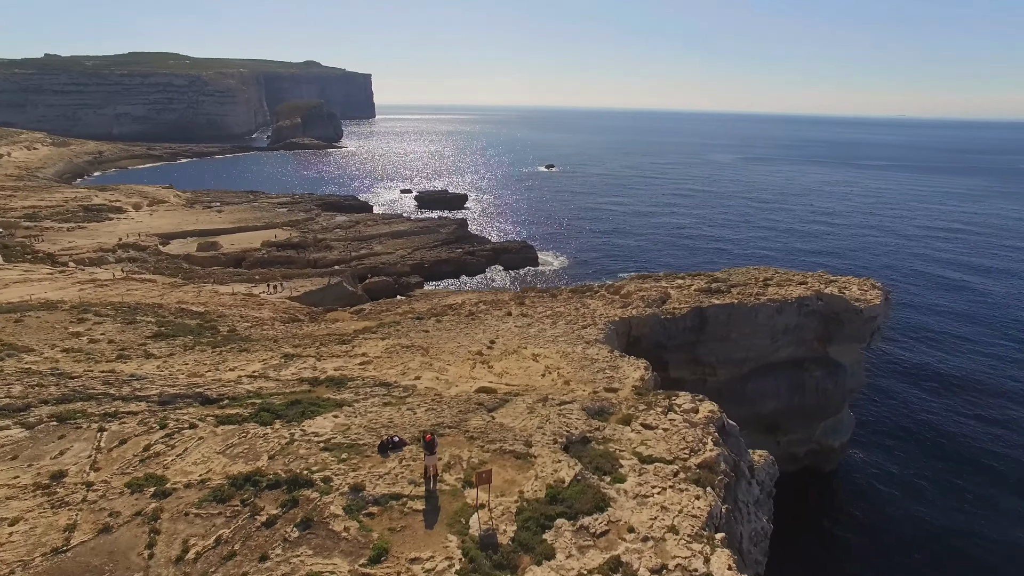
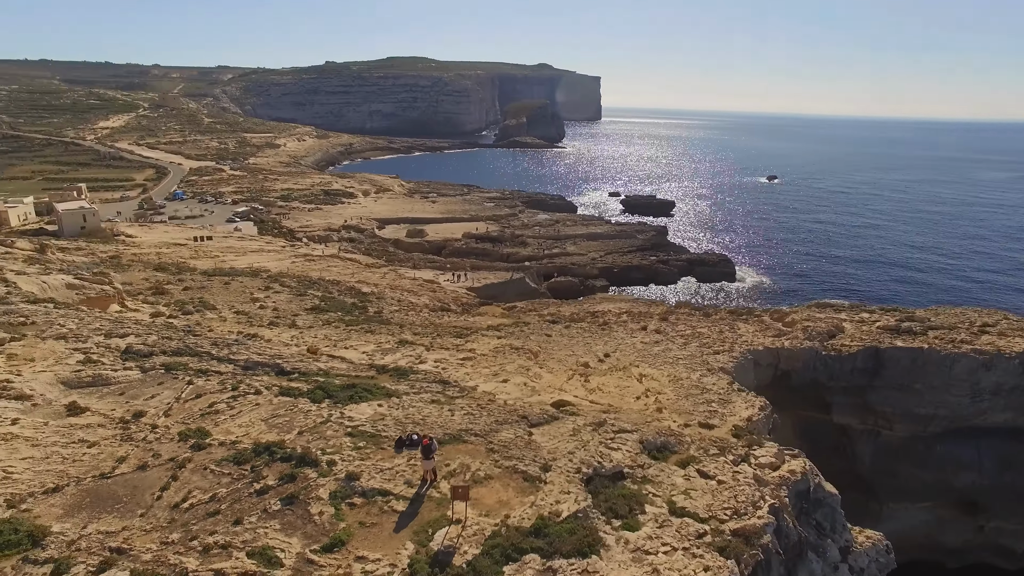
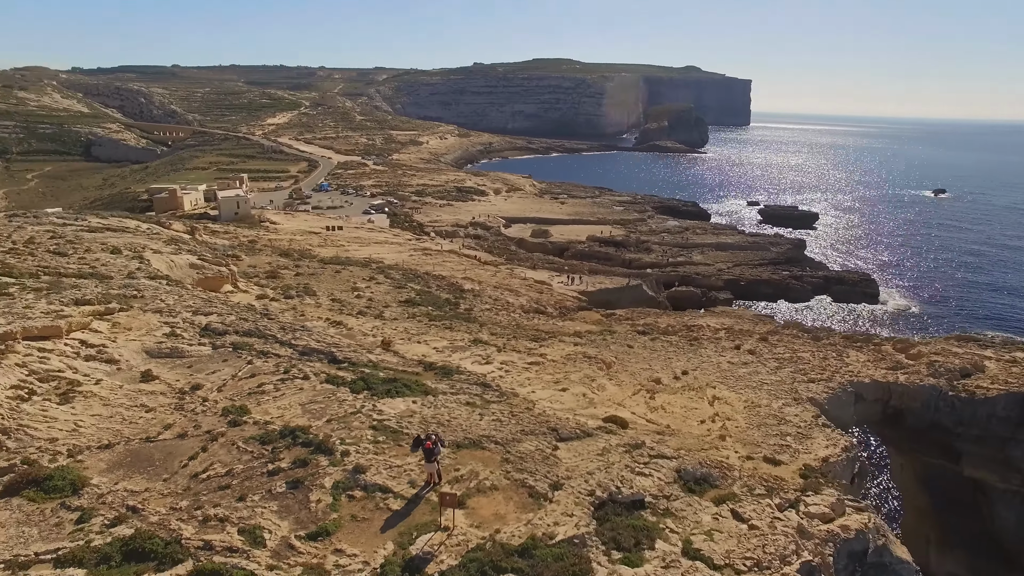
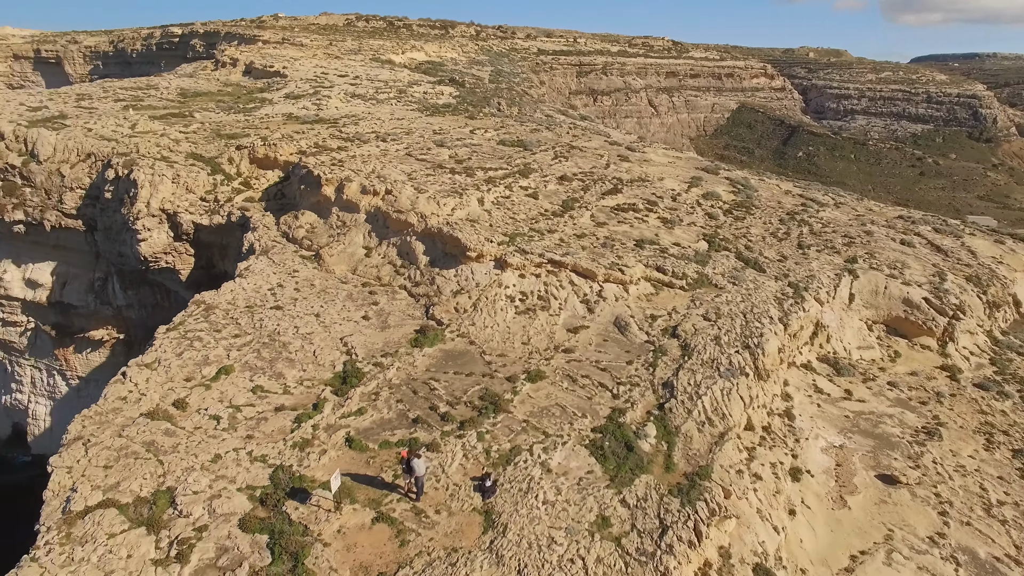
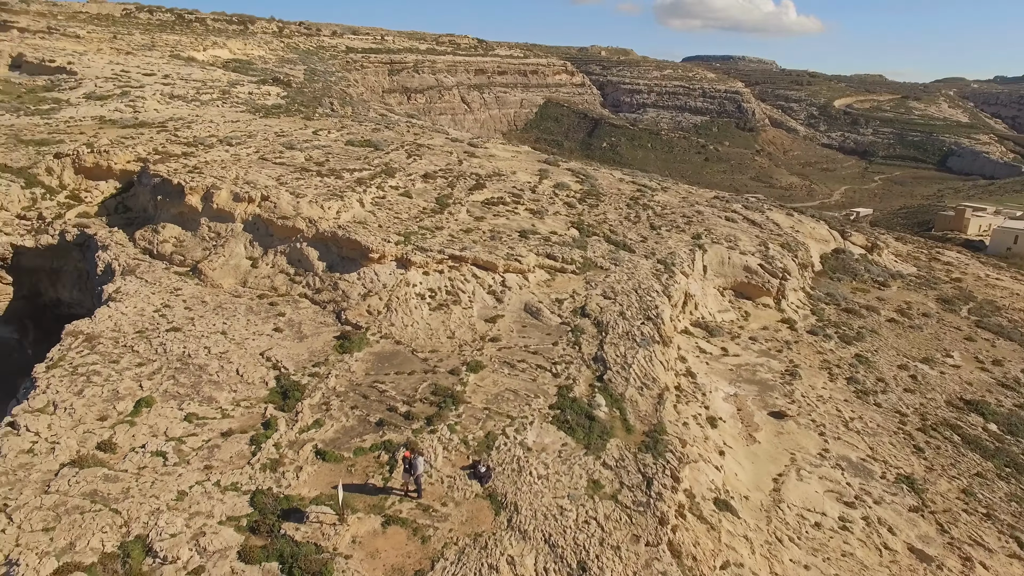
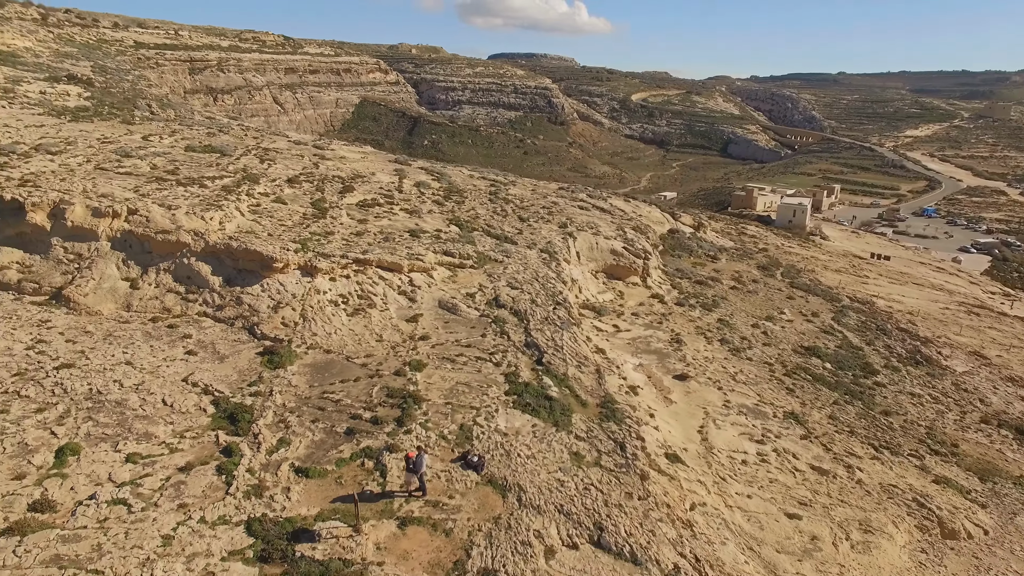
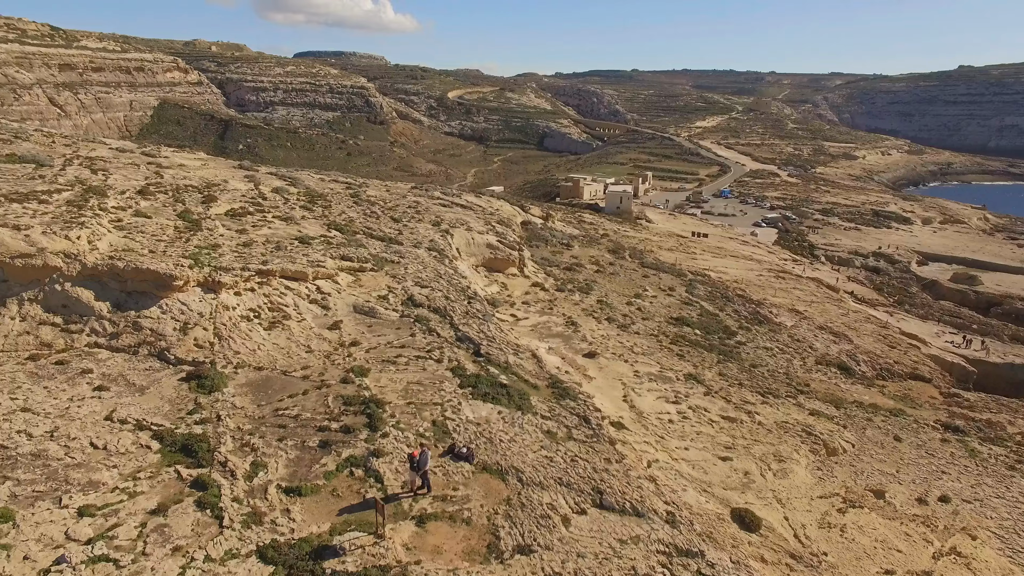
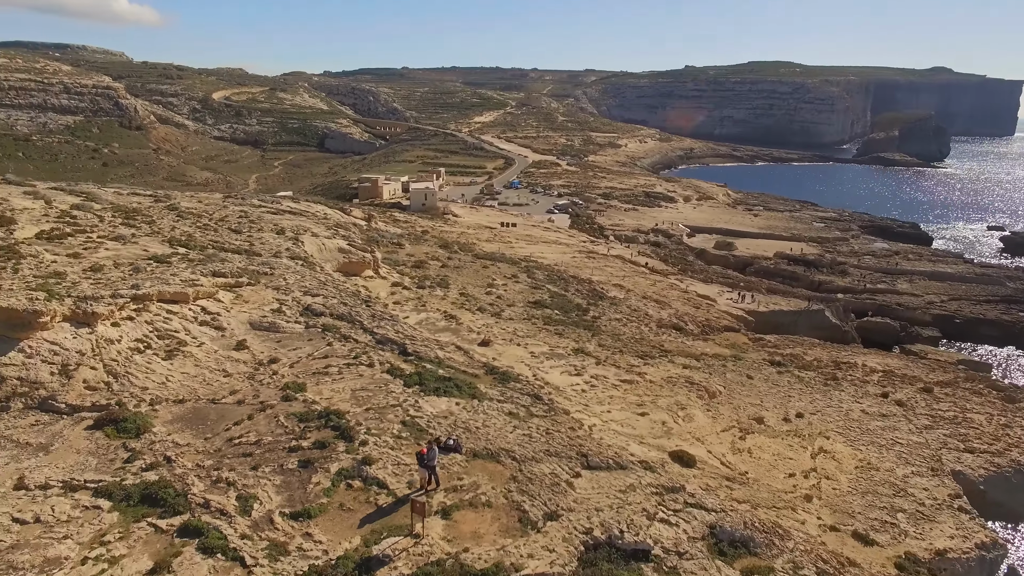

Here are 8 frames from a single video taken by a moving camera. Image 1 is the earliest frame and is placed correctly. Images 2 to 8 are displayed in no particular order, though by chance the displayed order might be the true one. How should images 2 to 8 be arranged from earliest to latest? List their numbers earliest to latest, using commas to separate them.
2, 3, 8, 7, 6, 5, 4
